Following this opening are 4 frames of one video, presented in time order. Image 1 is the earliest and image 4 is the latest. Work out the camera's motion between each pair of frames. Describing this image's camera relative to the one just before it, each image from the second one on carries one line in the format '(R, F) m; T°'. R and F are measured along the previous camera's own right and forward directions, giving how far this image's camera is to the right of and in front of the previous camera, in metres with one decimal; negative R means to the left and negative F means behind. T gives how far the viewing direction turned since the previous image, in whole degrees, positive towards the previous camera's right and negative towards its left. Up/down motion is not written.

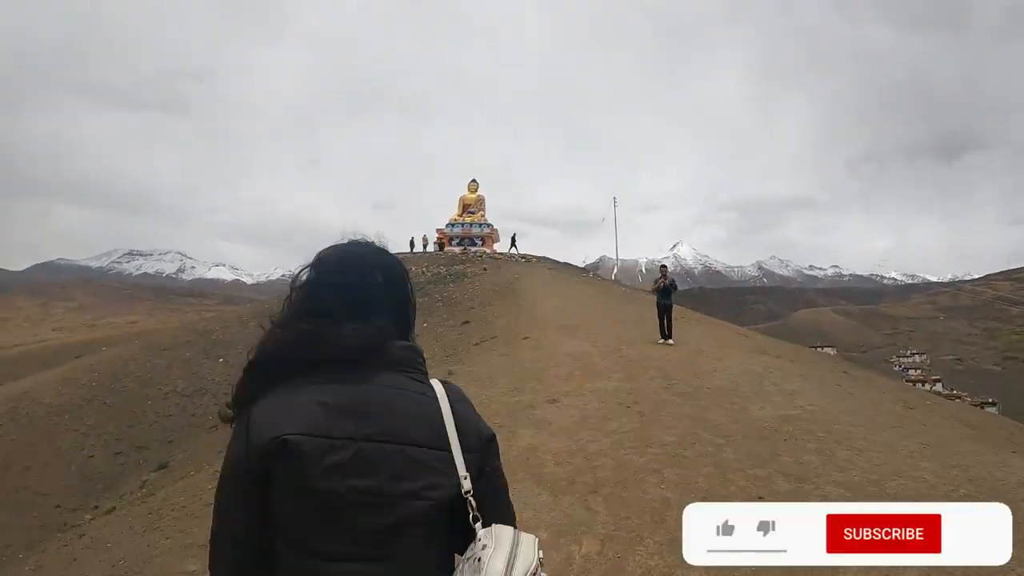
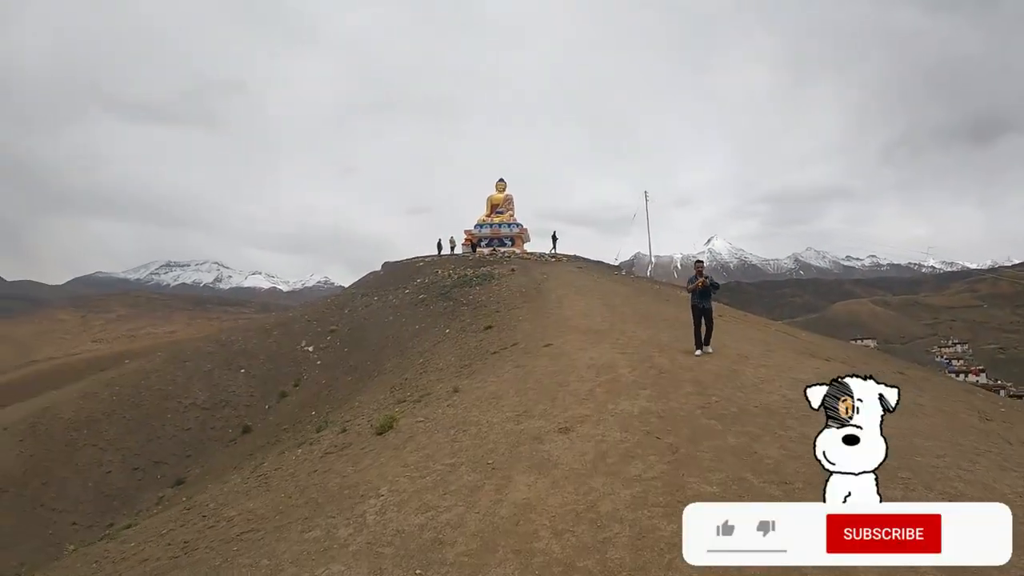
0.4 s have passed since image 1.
(+0.4, +1.3) m; -3°
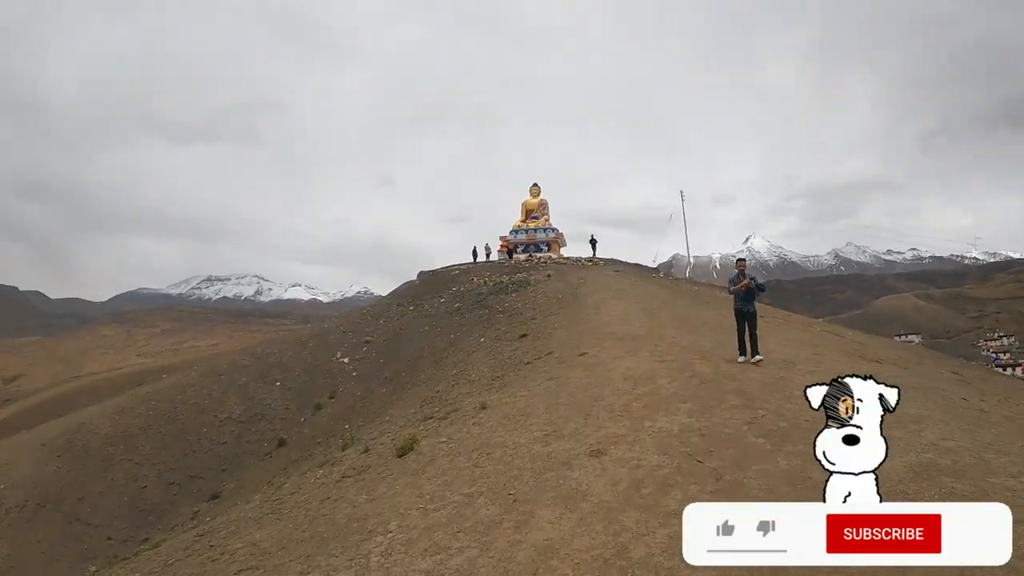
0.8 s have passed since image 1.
(+0.1, +0.5) m; -3°
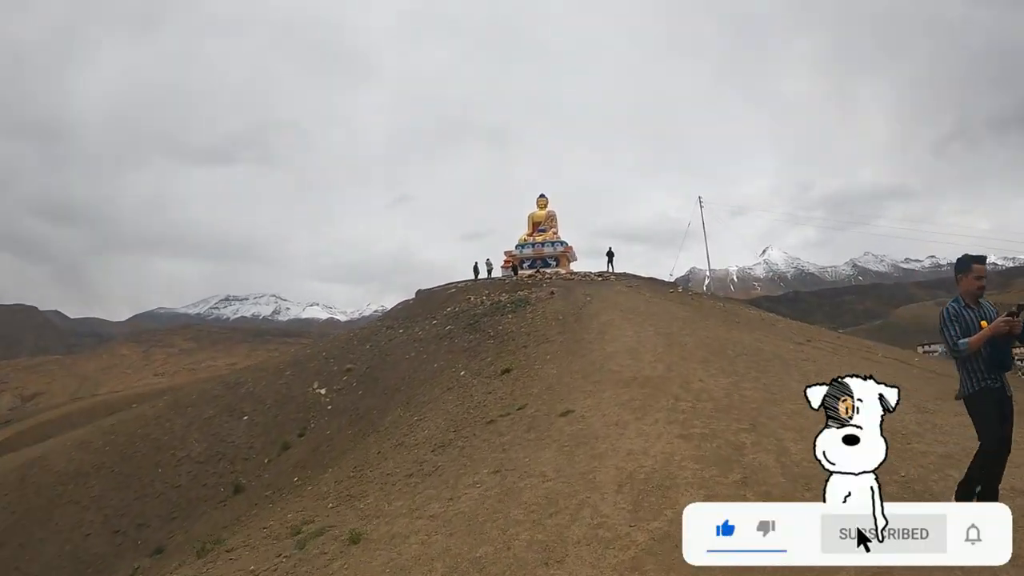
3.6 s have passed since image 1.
(+1.0, +4.1) m; -2°
